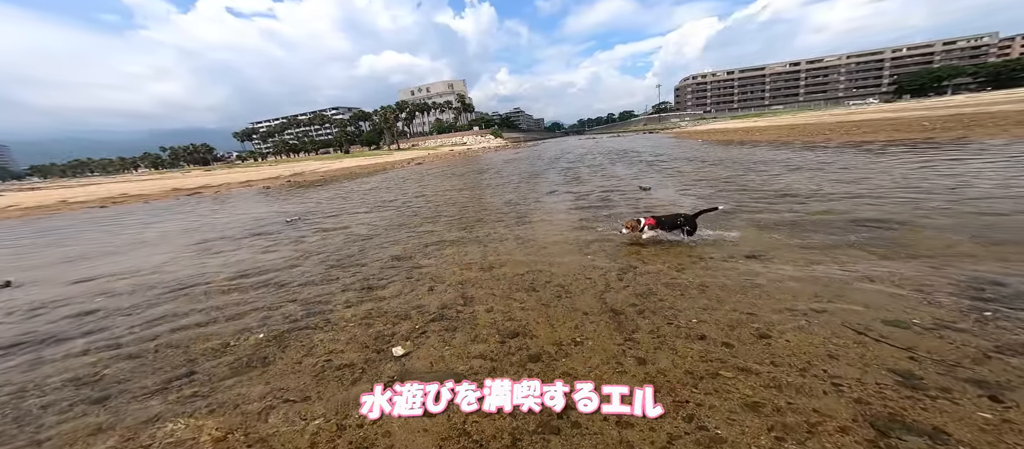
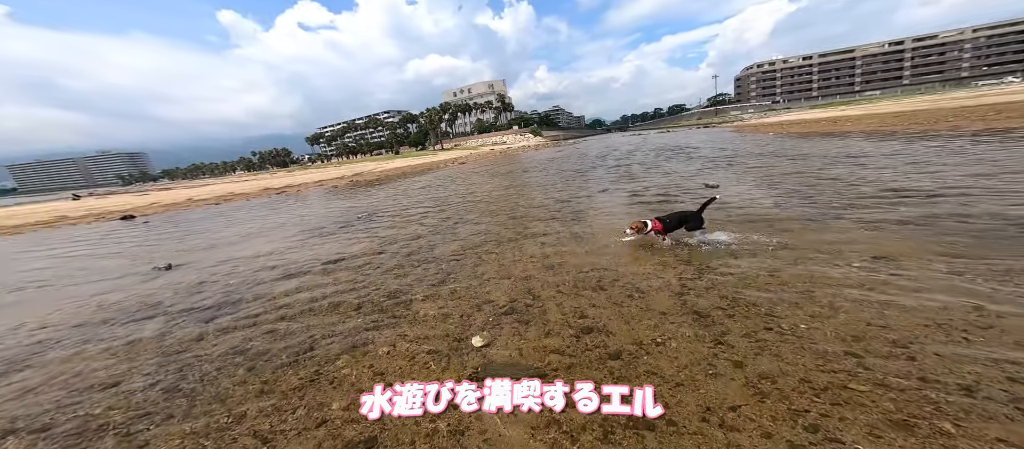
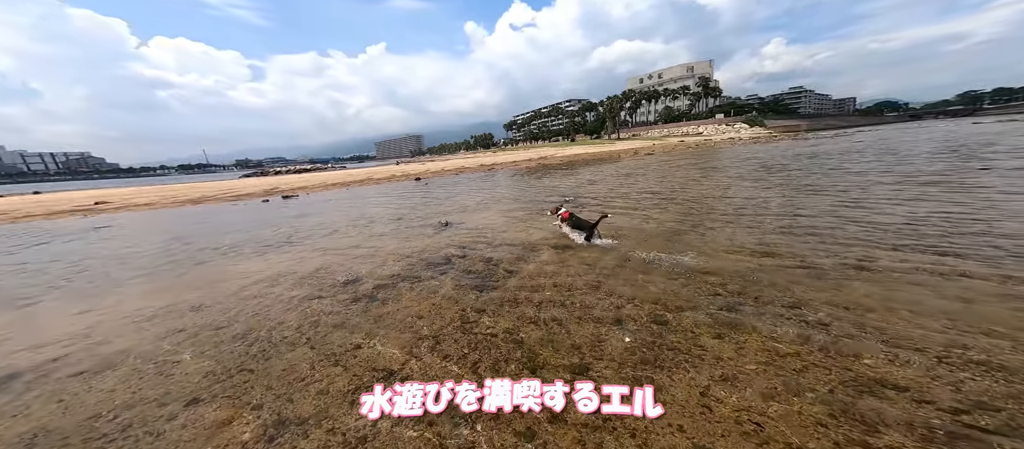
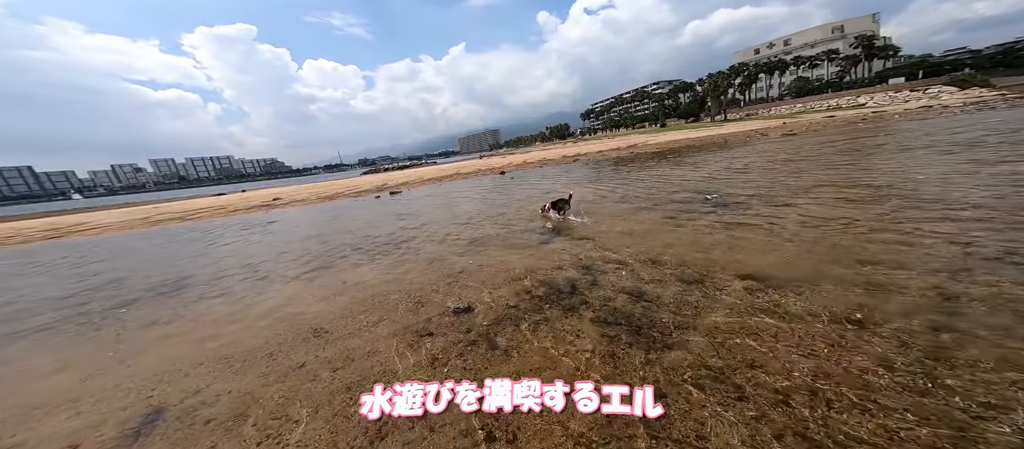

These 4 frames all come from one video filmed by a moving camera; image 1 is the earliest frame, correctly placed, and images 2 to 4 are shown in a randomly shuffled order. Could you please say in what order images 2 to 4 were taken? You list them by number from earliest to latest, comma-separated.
2, 3, 4
